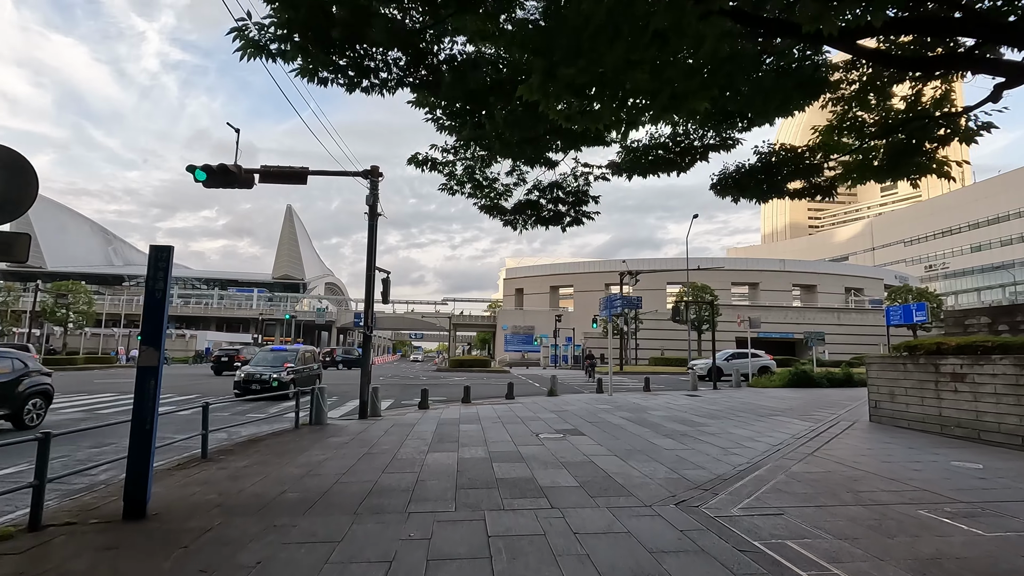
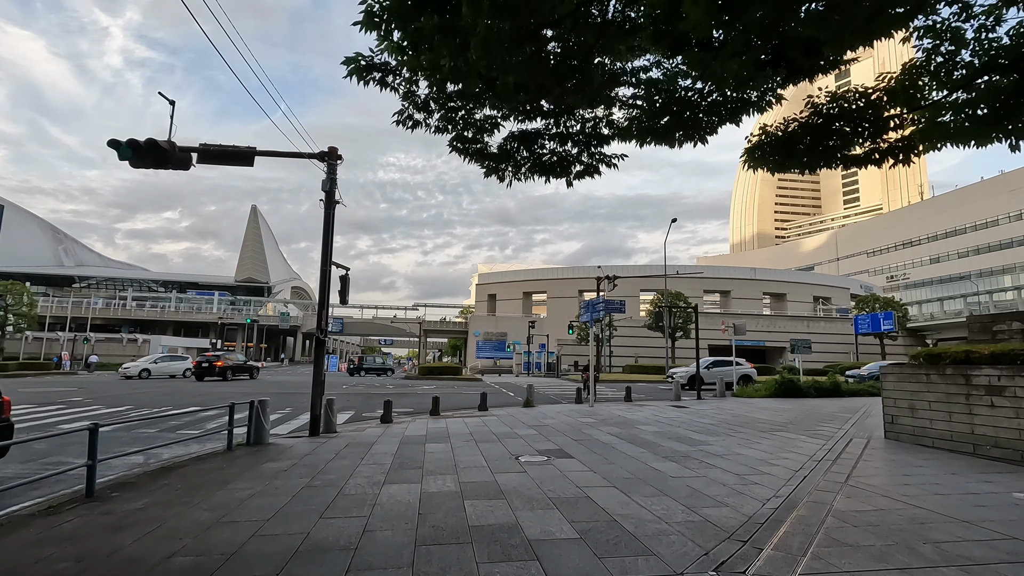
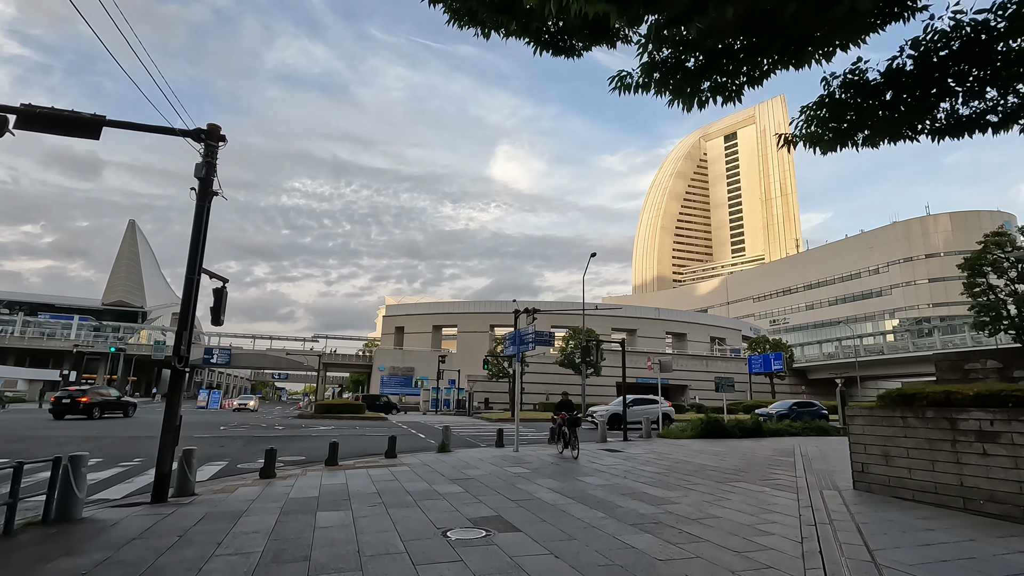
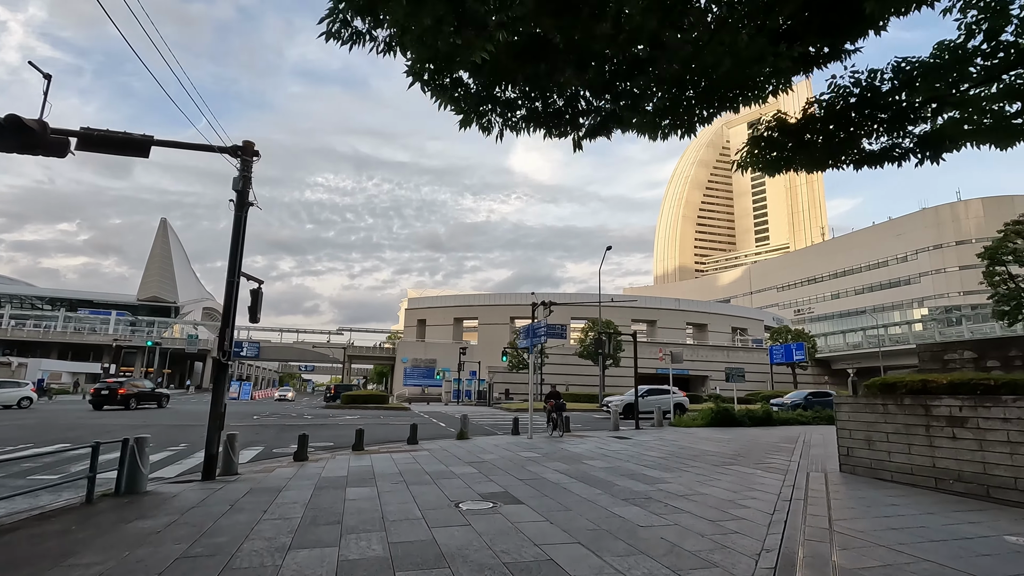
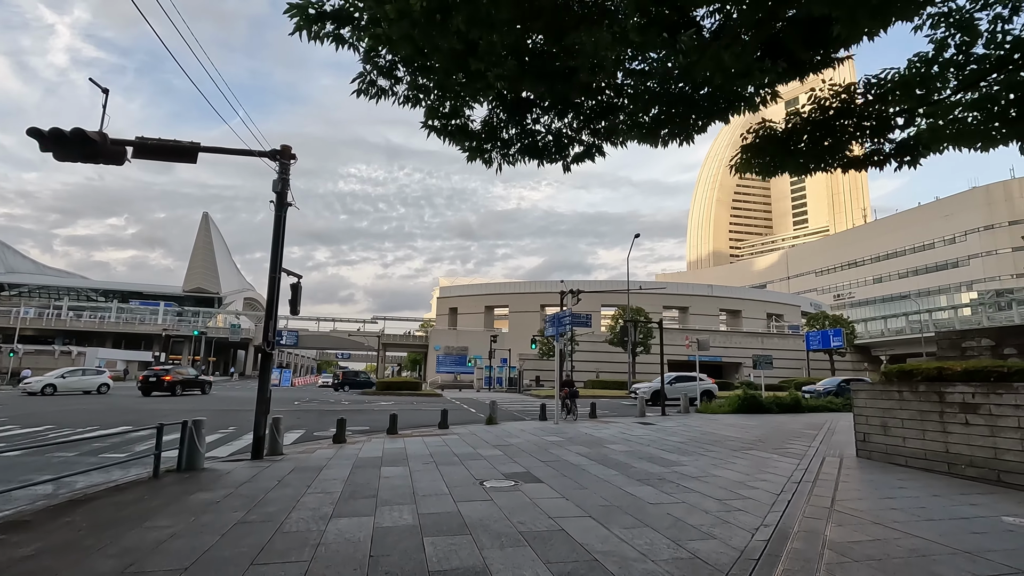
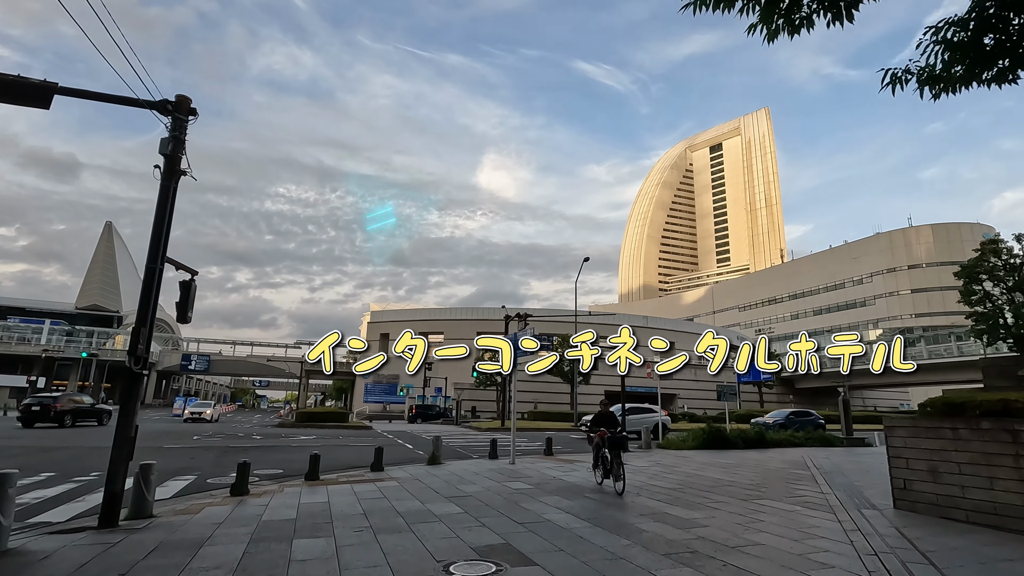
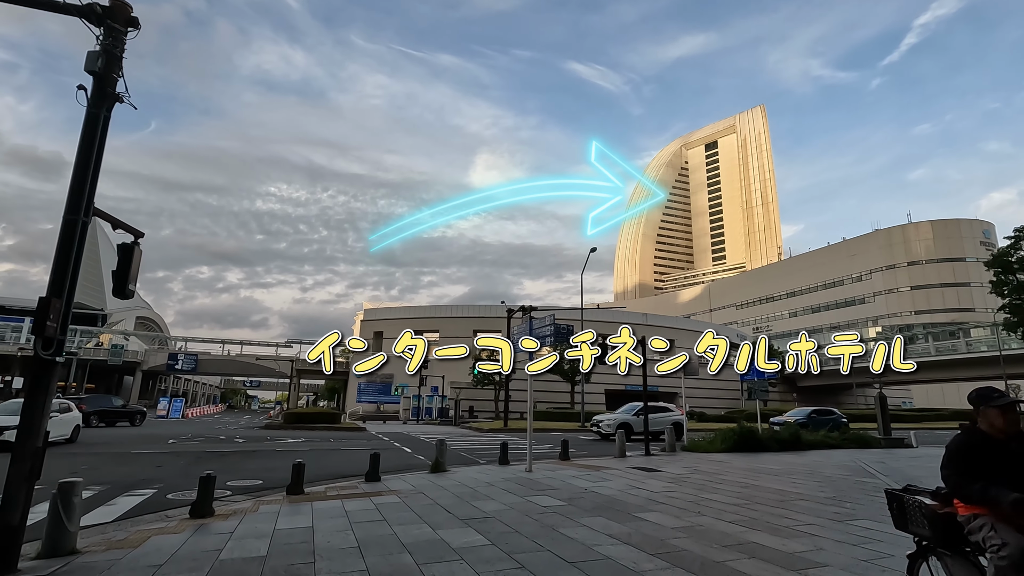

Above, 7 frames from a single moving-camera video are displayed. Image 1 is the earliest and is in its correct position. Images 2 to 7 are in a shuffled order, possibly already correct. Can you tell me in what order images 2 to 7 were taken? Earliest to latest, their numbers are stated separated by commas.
2, 5, 4, 3, 6, 7
